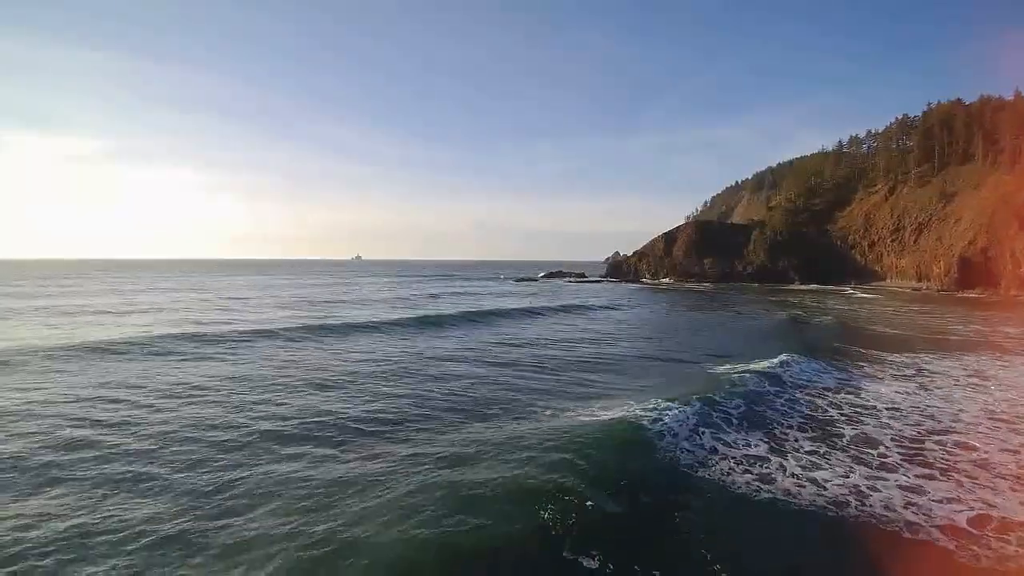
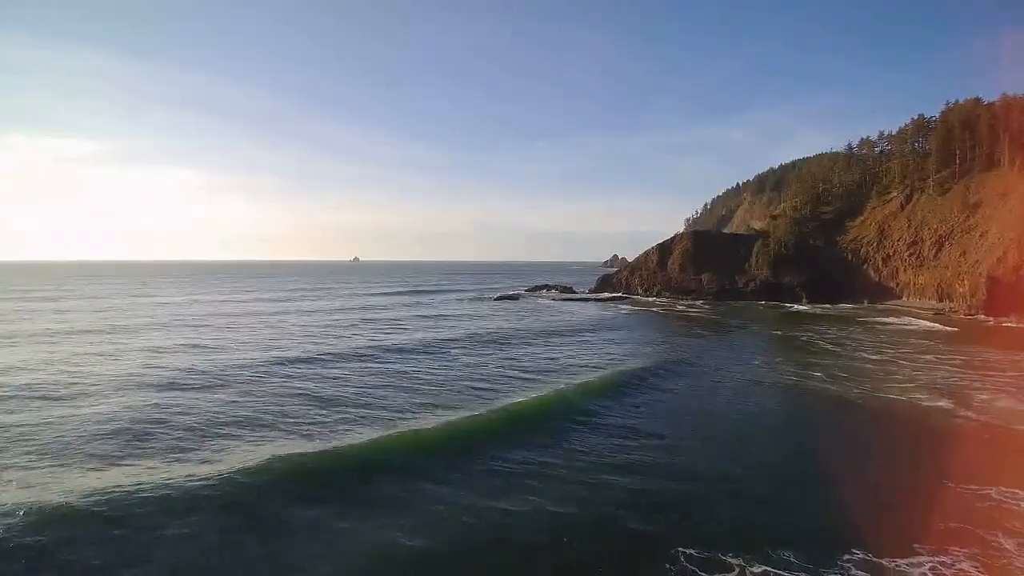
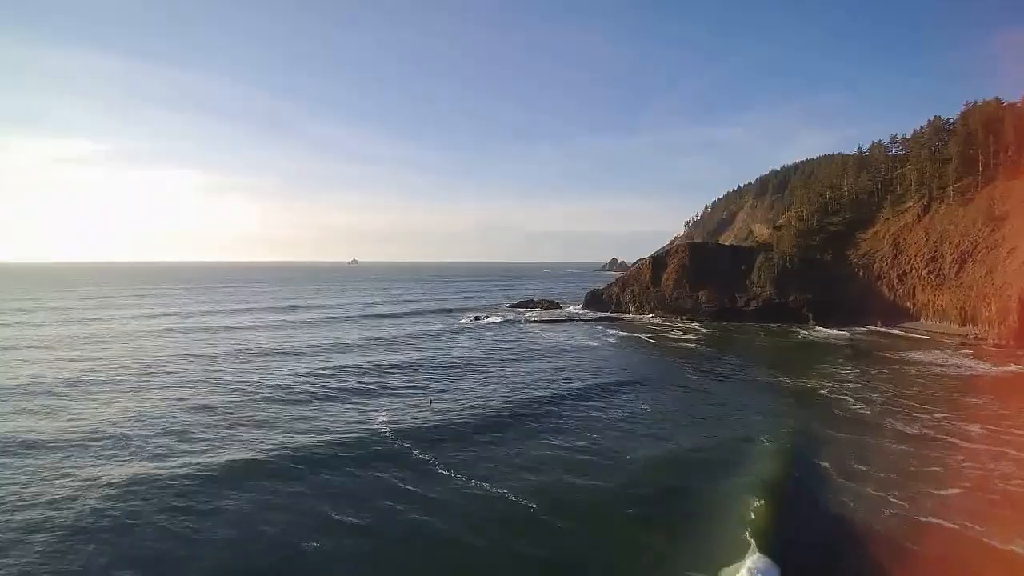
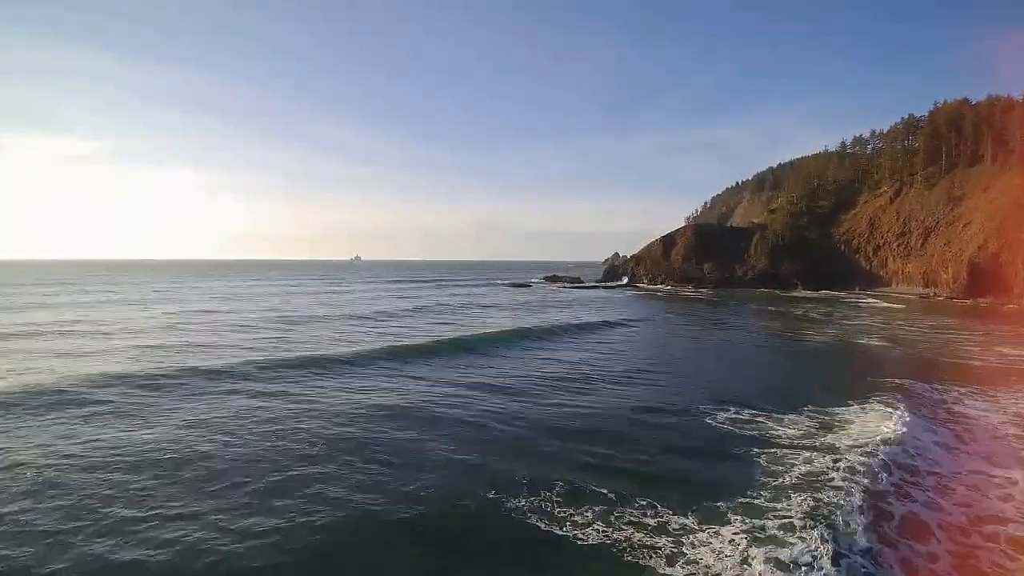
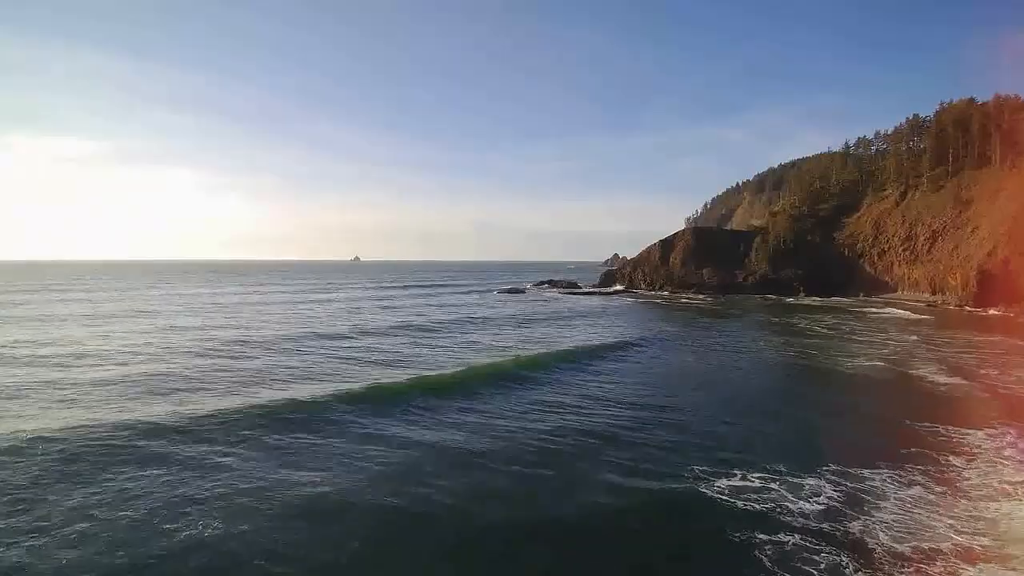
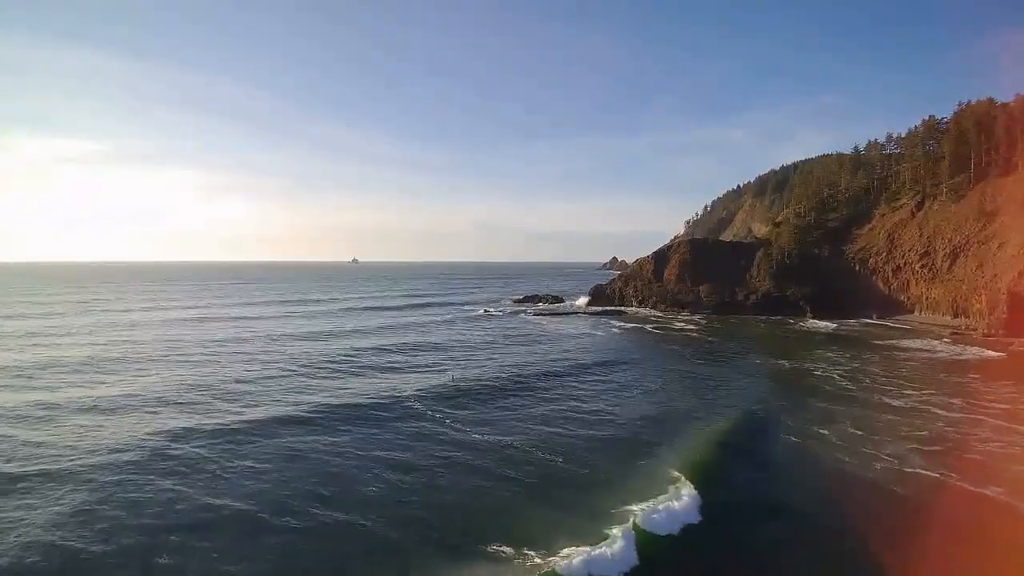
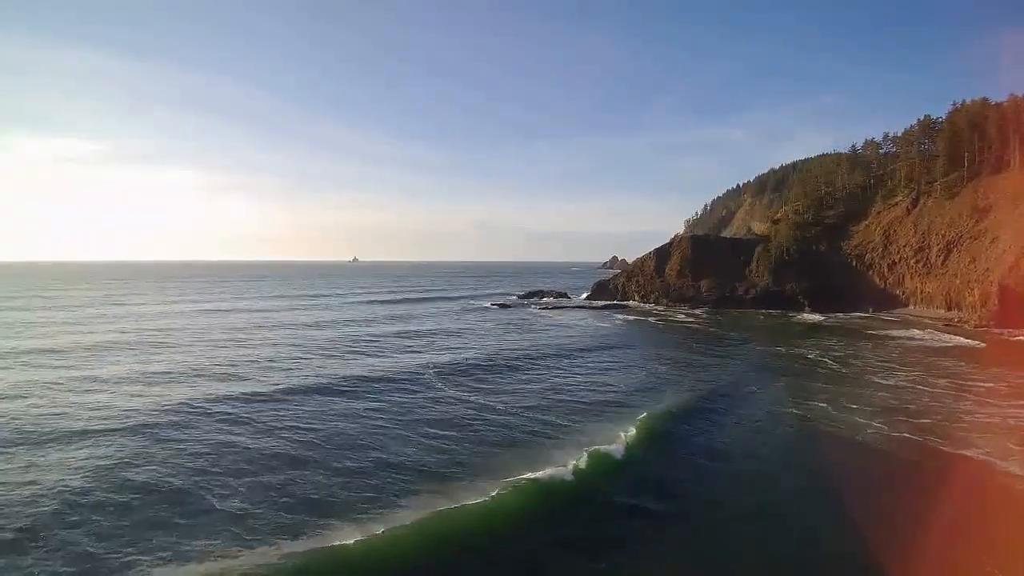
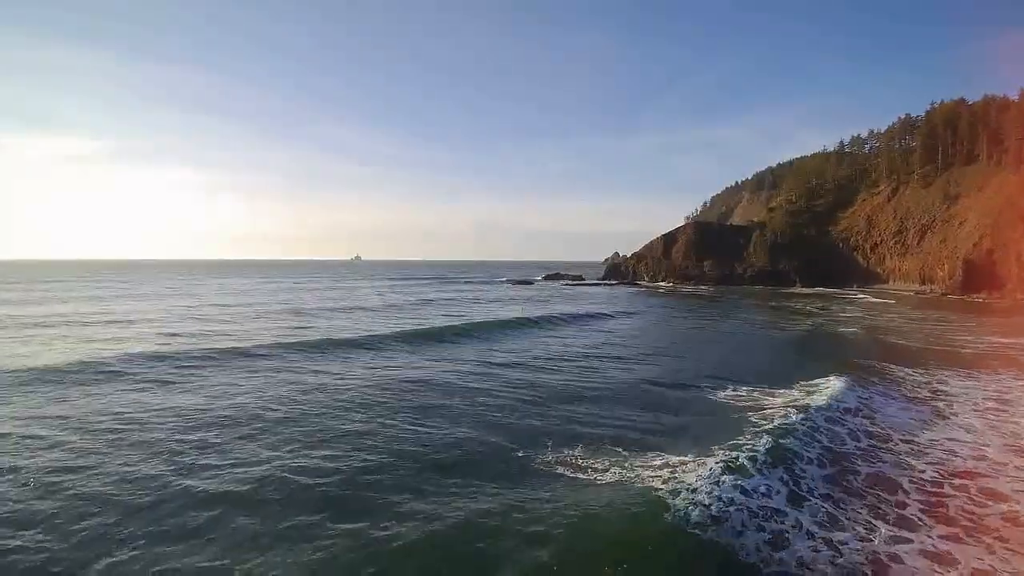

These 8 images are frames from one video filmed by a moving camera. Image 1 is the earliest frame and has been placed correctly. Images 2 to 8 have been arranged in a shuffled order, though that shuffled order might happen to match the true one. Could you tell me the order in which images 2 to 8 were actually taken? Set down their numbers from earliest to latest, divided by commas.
8, 4, 5, 2, 7, 6, 3
